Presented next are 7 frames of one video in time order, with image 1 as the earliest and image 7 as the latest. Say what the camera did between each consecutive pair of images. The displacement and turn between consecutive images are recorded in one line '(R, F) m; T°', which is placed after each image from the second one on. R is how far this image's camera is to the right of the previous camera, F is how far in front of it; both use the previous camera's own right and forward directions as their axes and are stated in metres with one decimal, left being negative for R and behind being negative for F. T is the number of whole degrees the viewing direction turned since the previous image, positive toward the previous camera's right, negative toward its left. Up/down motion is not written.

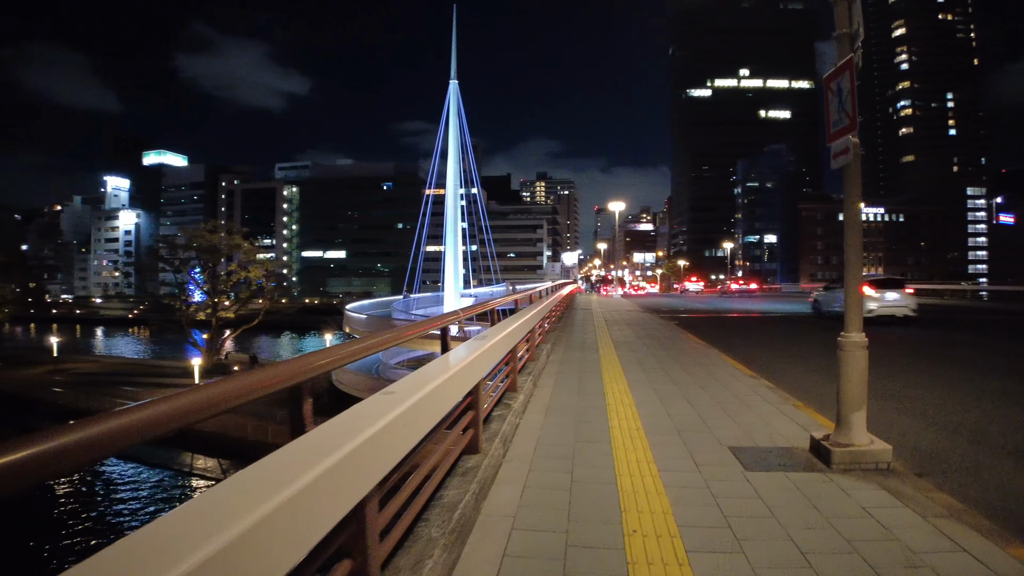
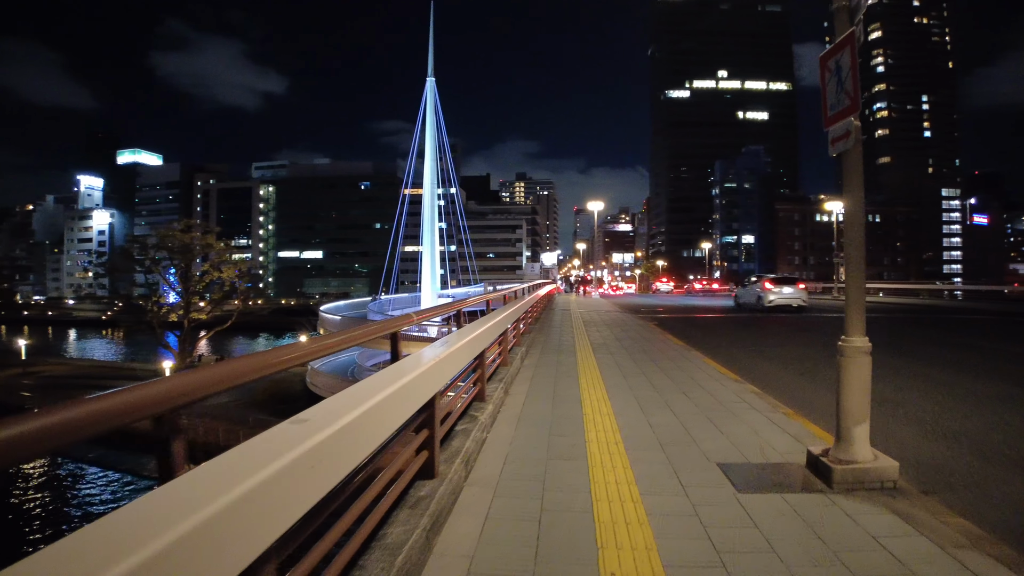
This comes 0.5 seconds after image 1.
(+0.1, +0.4) m; +2°
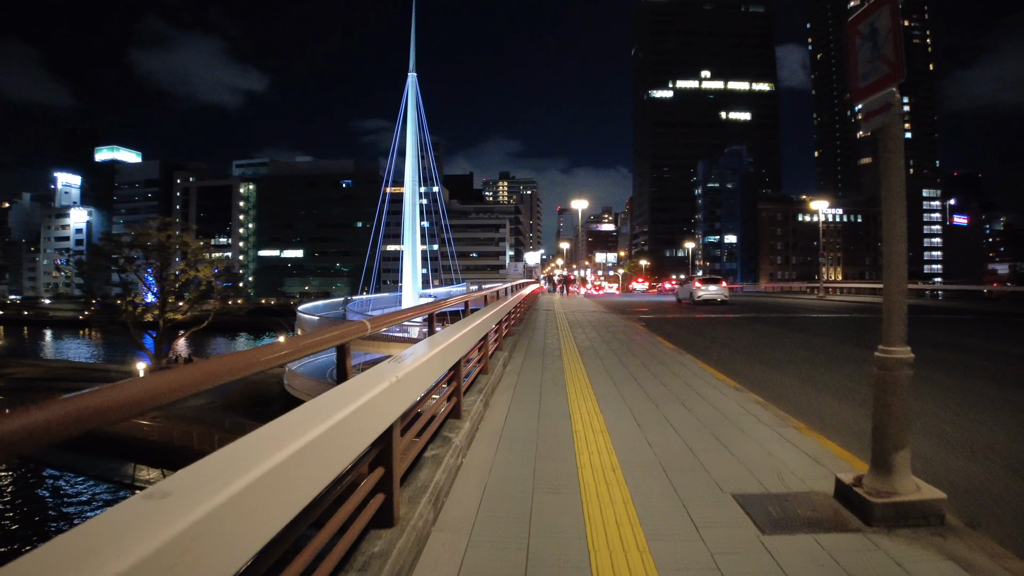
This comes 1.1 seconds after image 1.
(0.0, +0.5) m; +2°
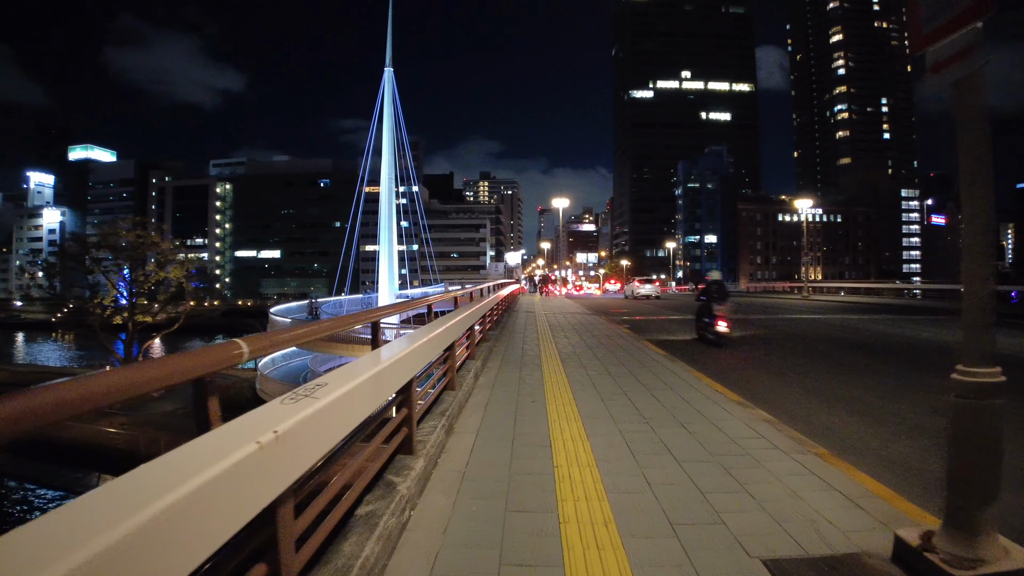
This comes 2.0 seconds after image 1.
(+0.1, +0.7) m; +2°
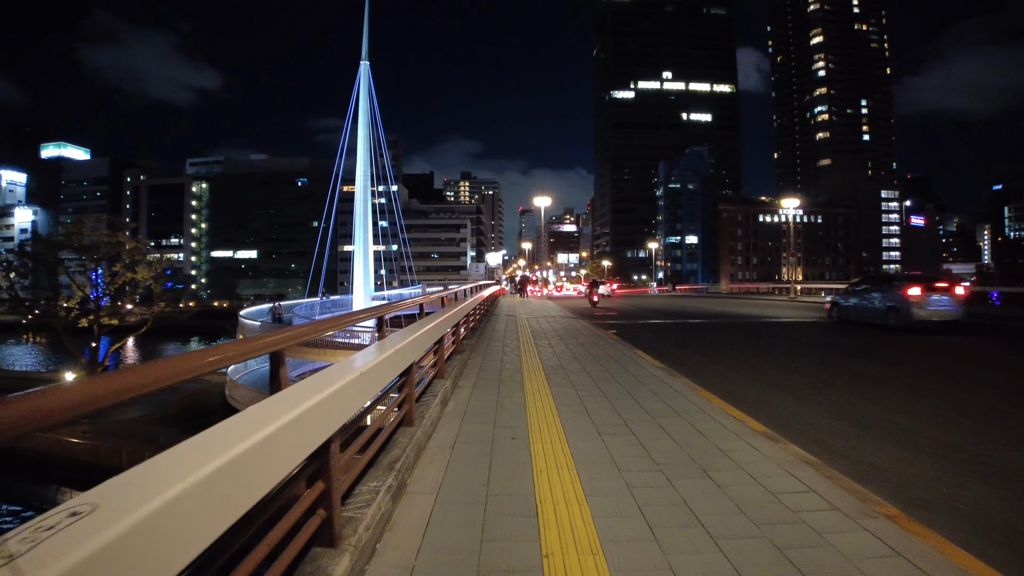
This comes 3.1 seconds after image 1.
(0.0, +0.8) m; +2°
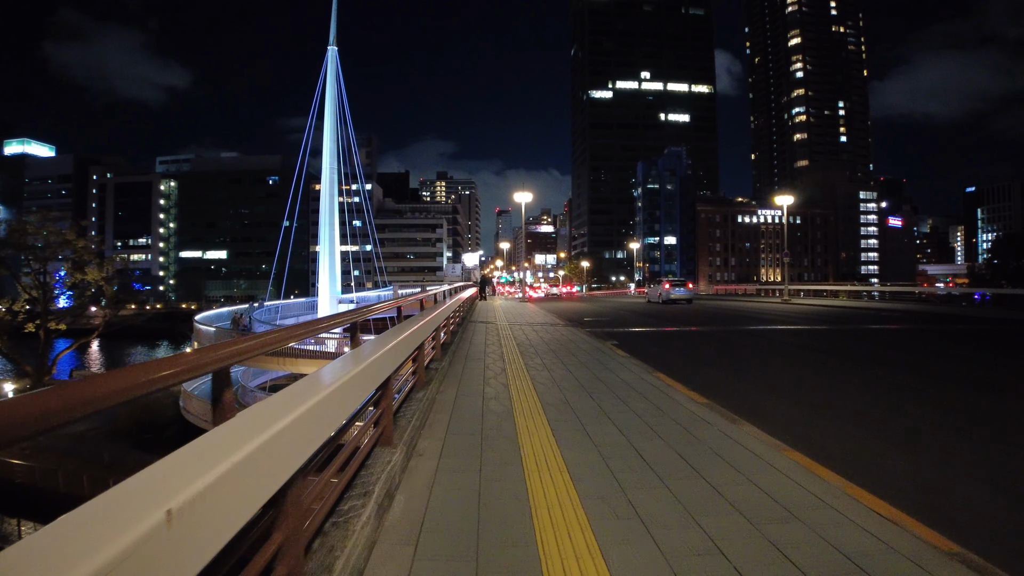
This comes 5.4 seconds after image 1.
(-0.1, +1.1) m; +2°
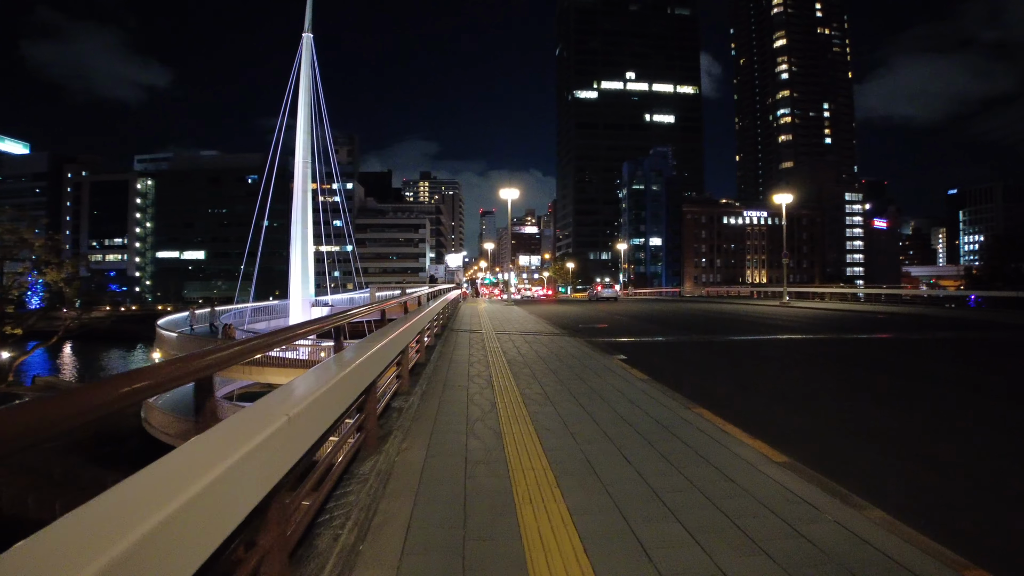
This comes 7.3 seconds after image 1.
(-0.1, +0.8) m; +2°
